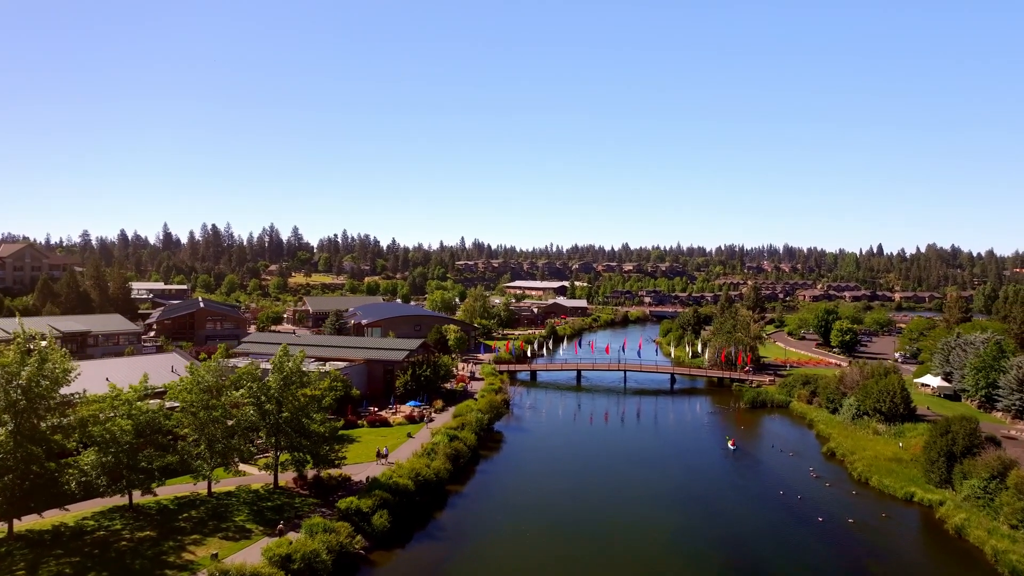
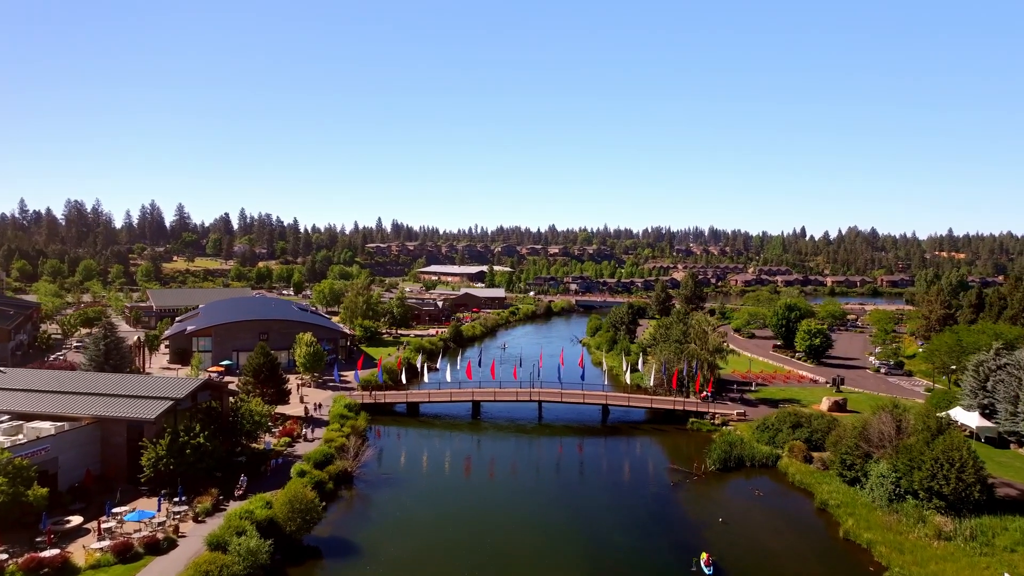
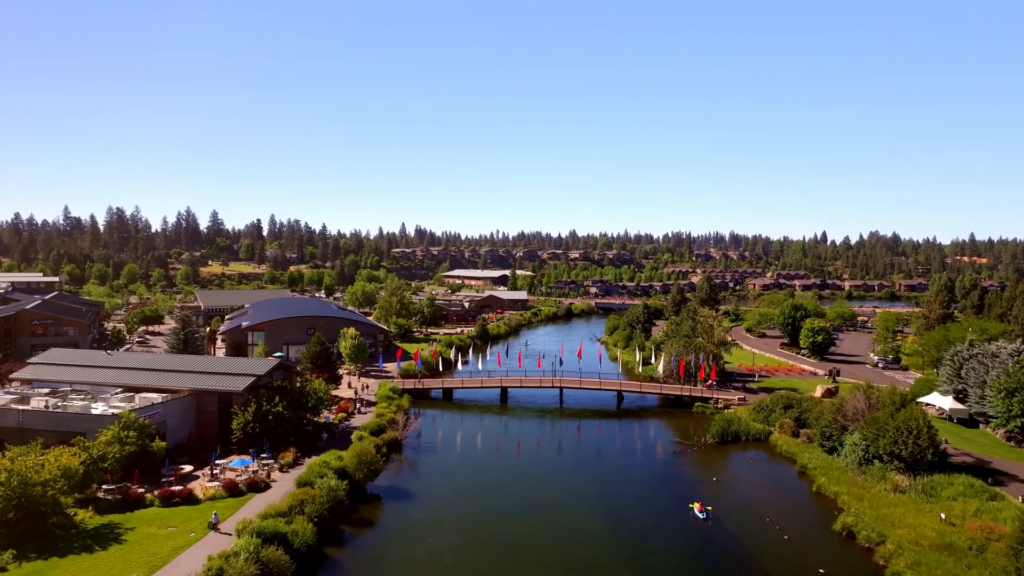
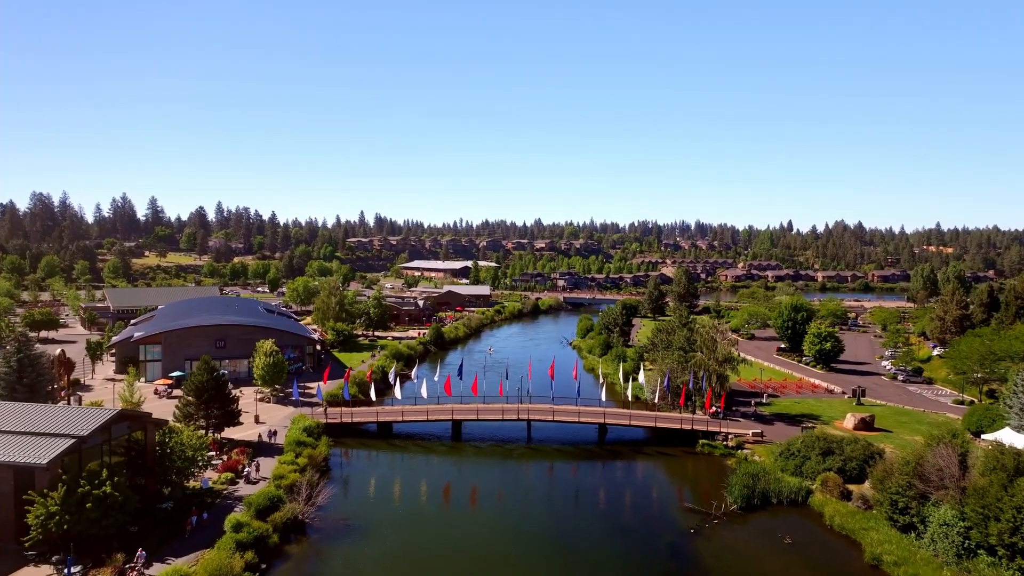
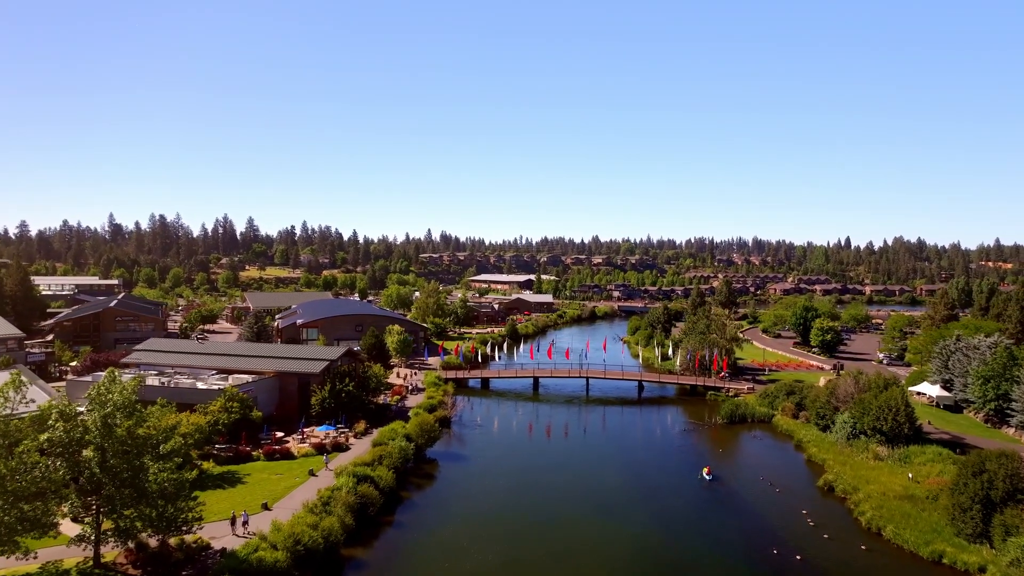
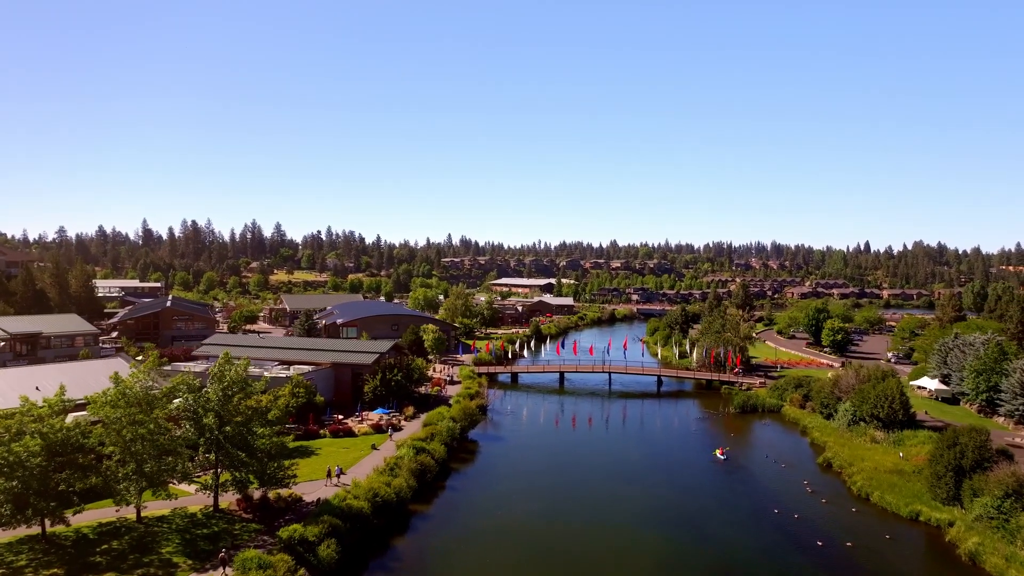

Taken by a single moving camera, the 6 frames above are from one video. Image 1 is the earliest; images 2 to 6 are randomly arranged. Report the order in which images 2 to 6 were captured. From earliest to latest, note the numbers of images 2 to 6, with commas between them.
6, 5, 3, 2, 4
